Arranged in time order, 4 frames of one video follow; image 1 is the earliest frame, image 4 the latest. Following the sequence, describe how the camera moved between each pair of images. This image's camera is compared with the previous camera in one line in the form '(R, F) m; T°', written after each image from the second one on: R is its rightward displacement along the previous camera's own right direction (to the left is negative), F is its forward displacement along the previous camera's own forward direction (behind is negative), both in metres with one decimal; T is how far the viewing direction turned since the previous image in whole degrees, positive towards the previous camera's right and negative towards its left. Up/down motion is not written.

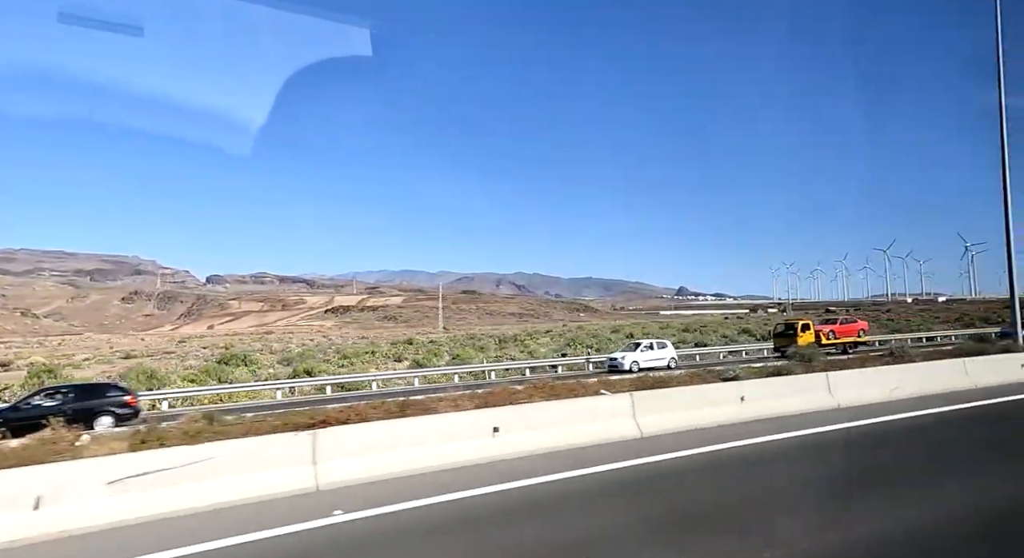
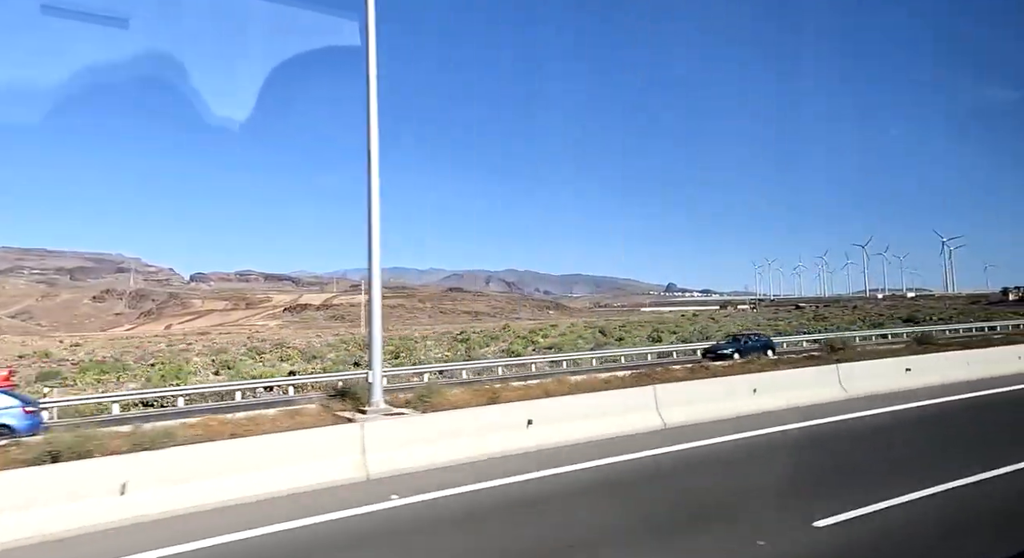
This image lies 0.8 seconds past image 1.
(+0.9, +0.6) m; +1°
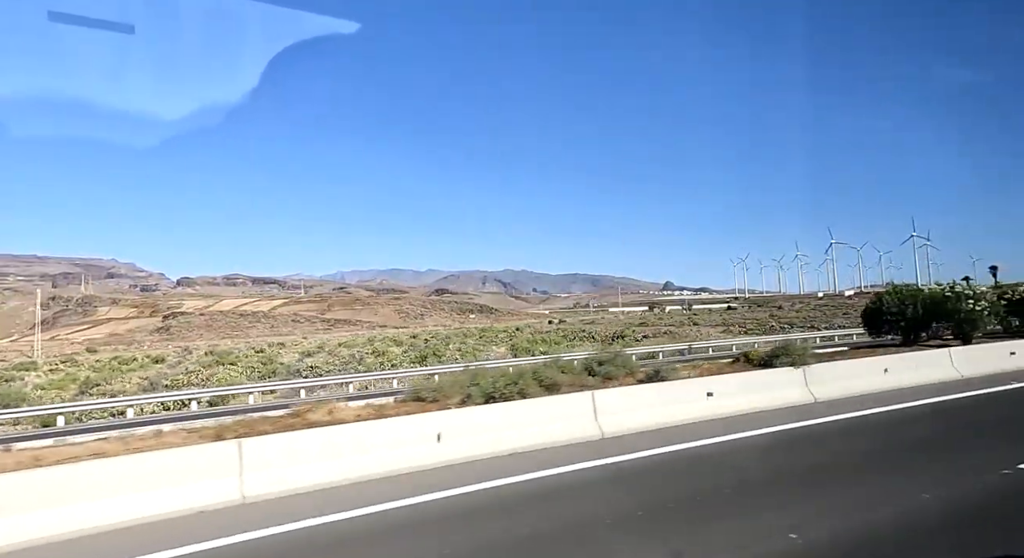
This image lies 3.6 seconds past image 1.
(+3.1, +2.1) m; +1°
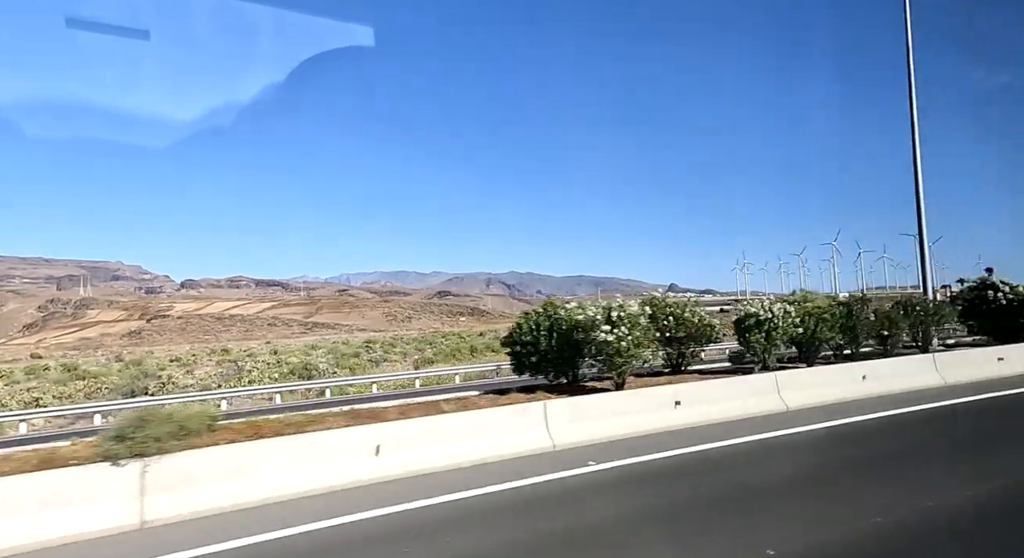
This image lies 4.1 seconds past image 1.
(+0.5, +0.3) m; 0°
